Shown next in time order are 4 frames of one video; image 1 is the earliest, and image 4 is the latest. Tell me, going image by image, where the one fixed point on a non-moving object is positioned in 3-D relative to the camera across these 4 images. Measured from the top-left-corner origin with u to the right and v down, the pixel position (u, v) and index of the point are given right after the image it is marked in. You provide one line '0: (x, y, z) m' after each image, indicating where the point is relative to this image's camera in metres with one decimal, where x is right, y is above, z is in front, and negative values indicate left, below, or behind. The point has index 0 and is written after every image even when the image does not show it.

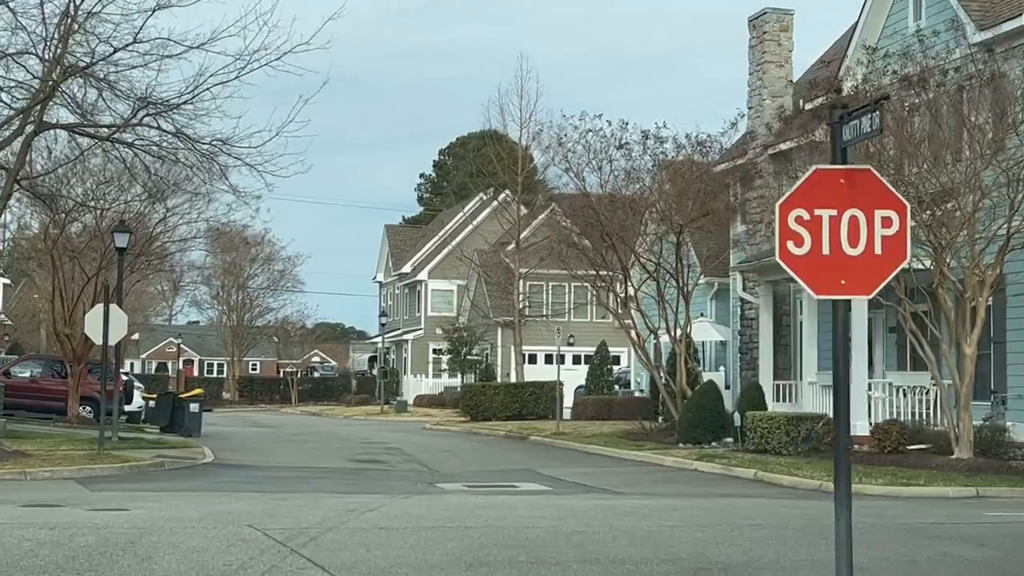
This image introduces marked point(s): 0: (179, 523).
0: (-3.1, -2.2, +12.9) m
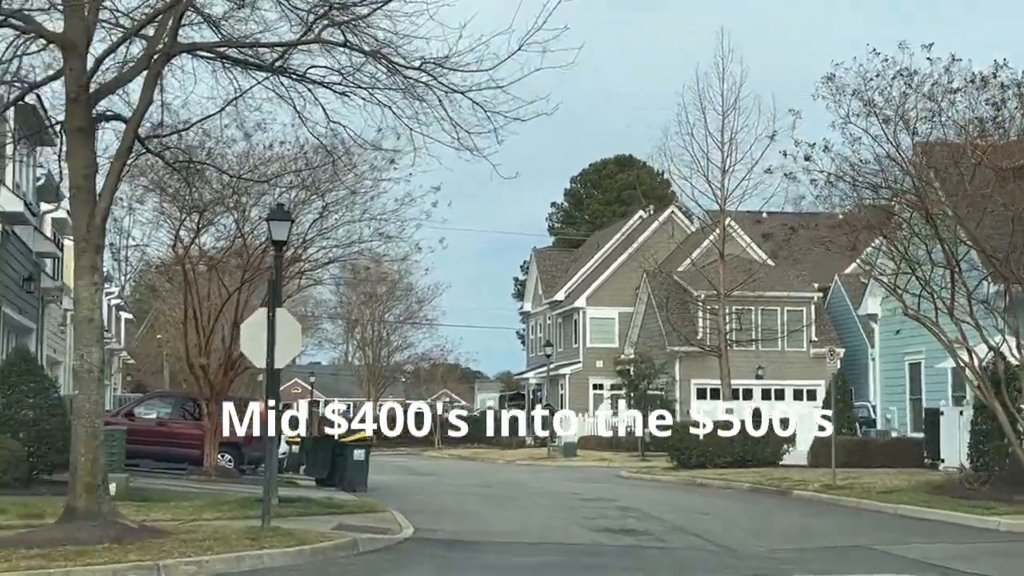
0: (-0.1, -1.9, +6.0) m
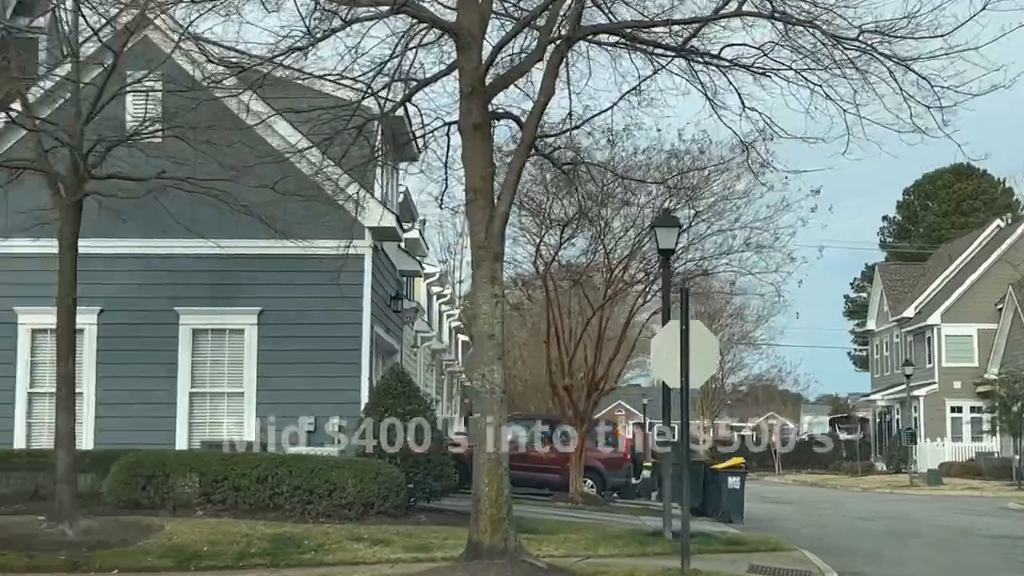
0: (+2.0, -1.8, +4.0) m
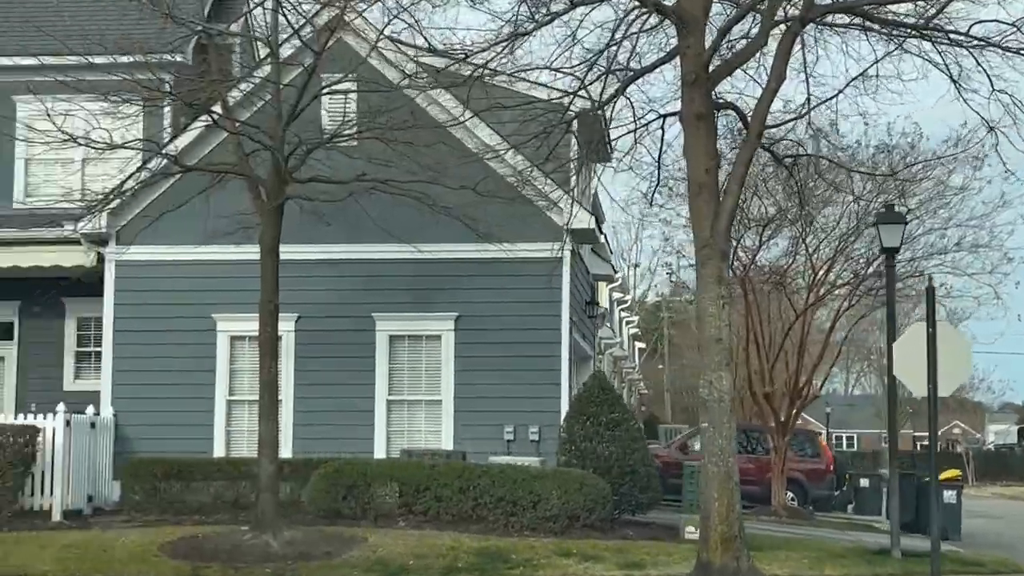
0: (+2.9, -1.8, +3.0) m
